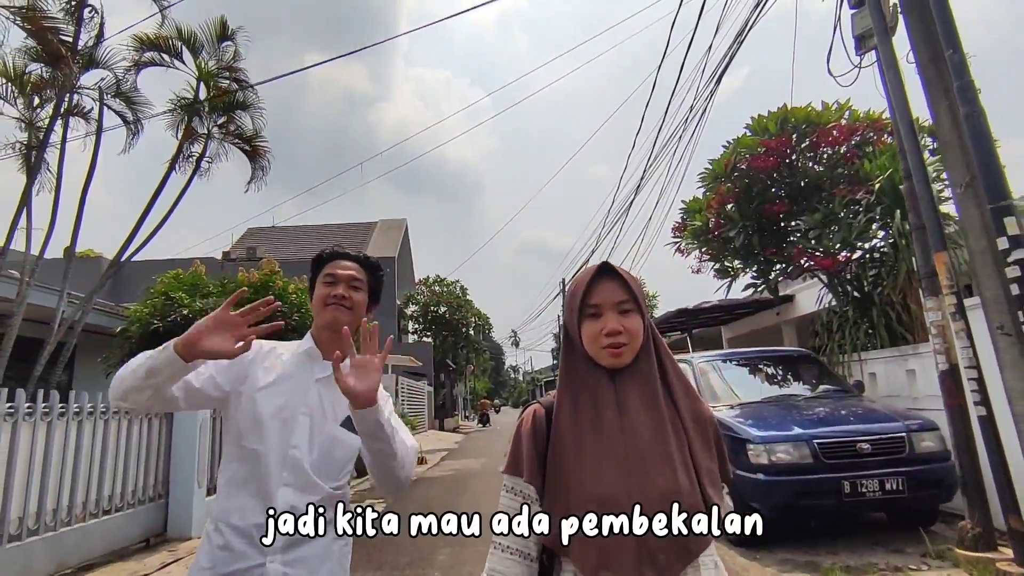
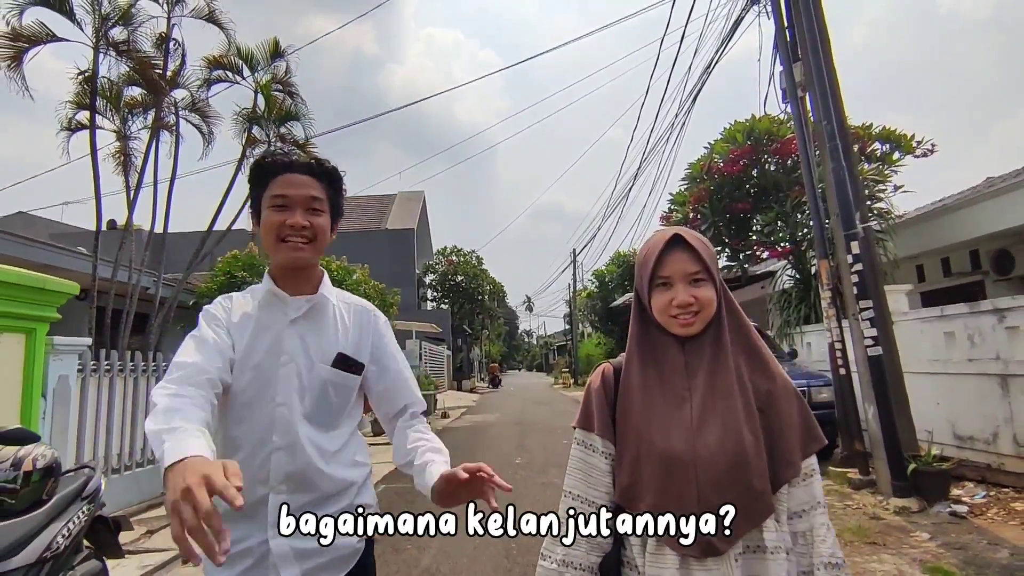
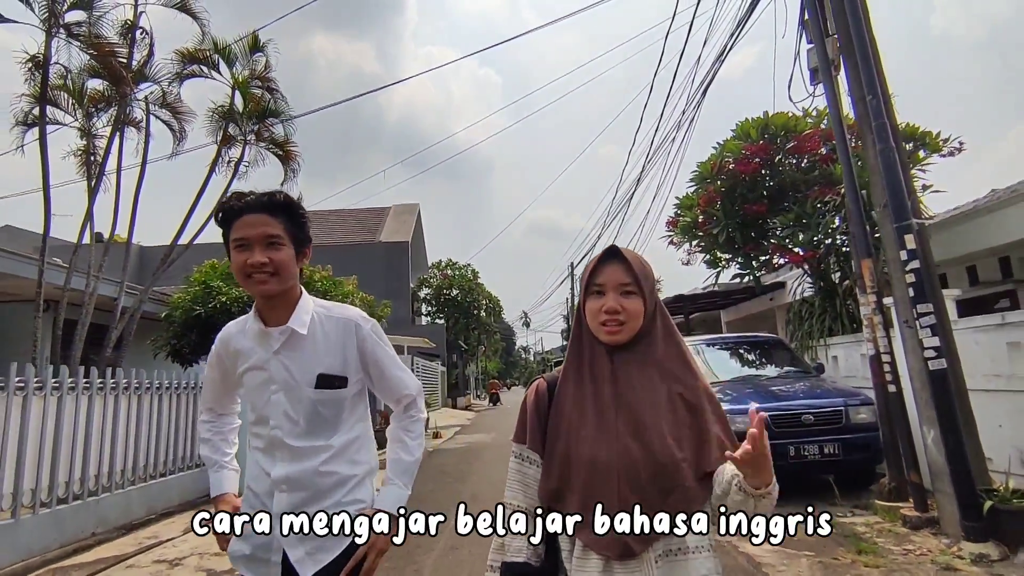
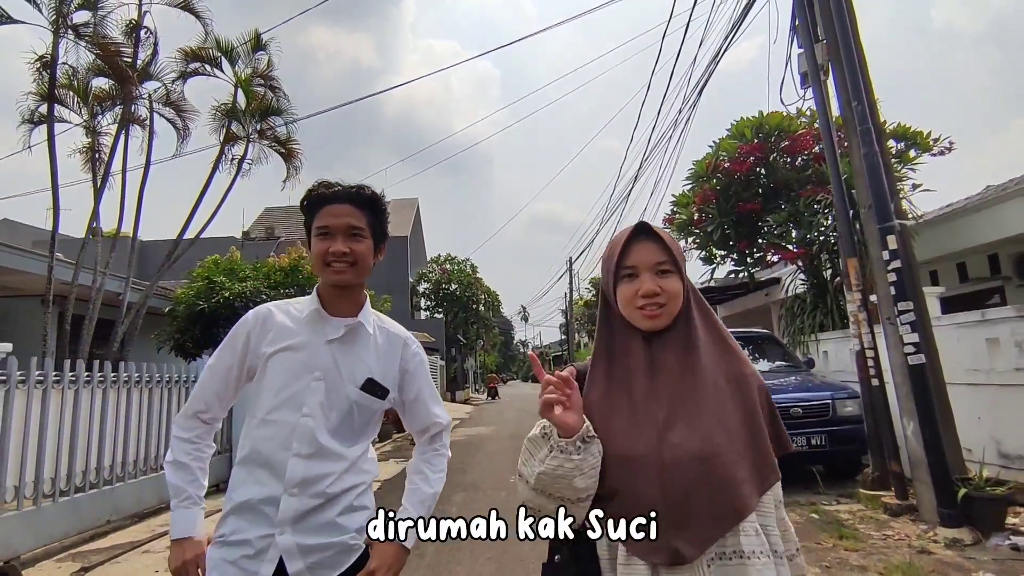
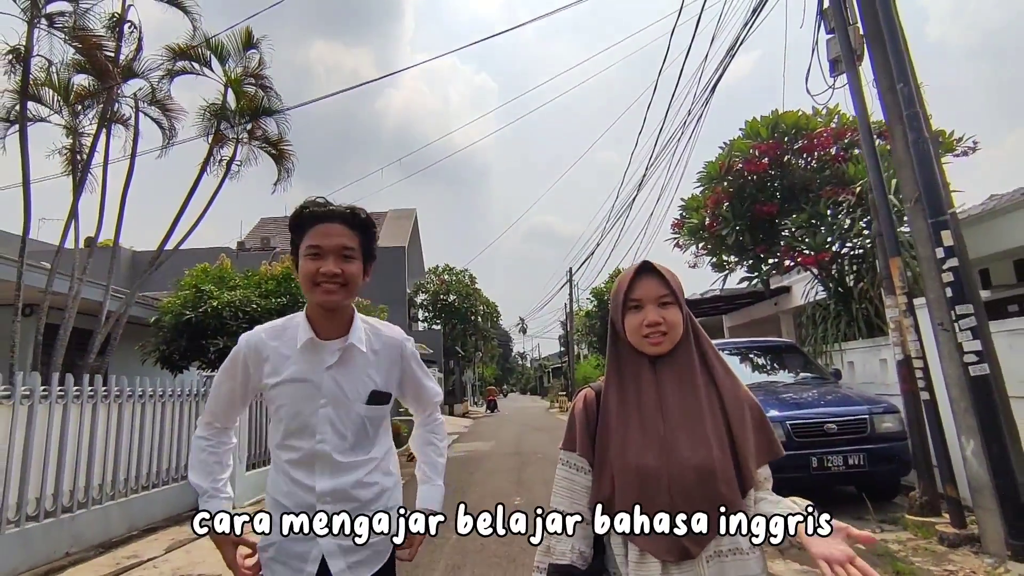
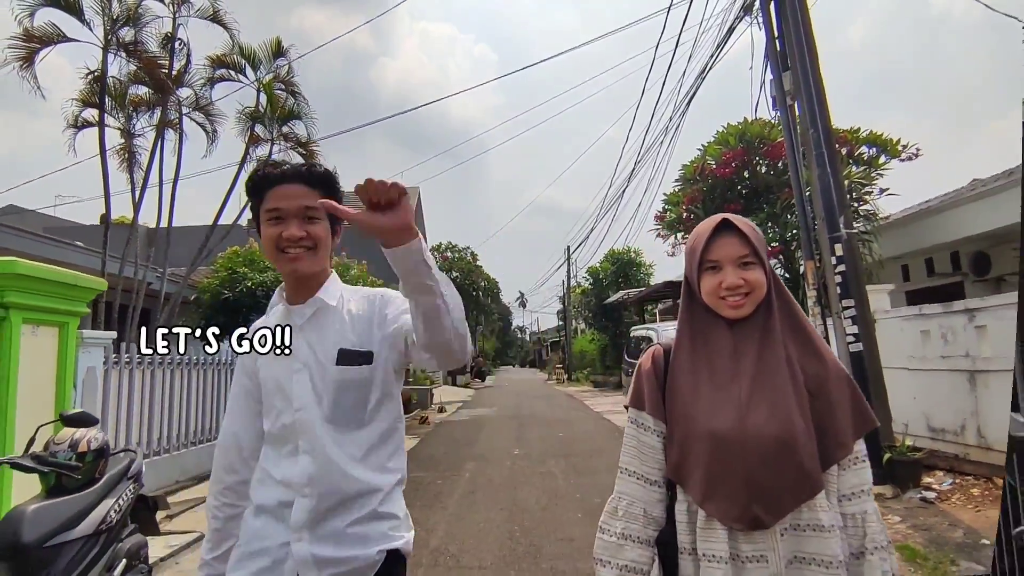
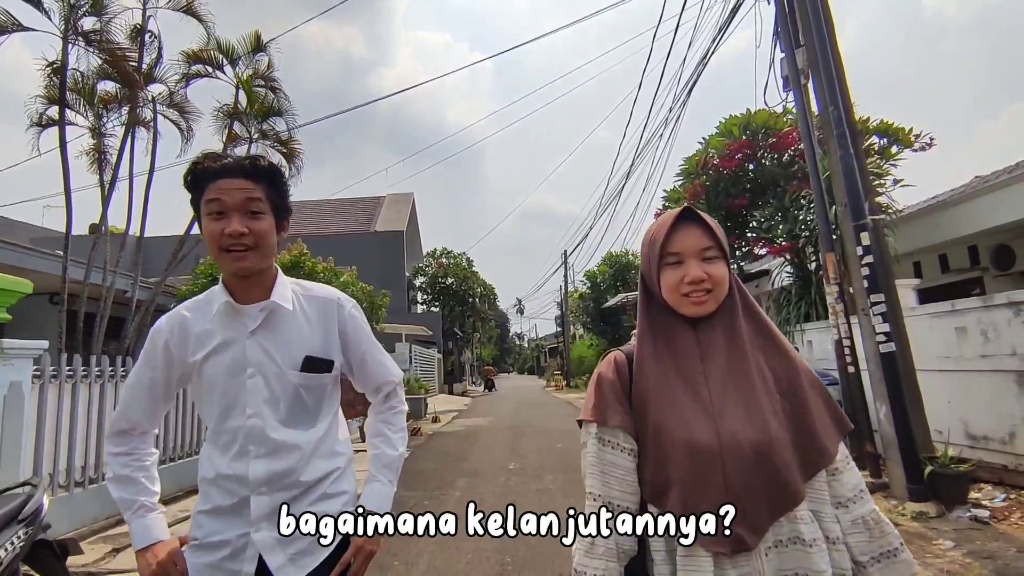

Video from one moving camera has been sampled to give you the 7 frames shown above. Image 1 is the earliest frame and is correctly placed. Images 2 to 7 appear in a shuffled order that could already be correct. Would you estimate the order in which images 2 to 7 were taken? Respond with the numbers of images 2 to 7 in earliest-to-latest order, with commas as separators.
5, 3, 4, 7, 2, 6
